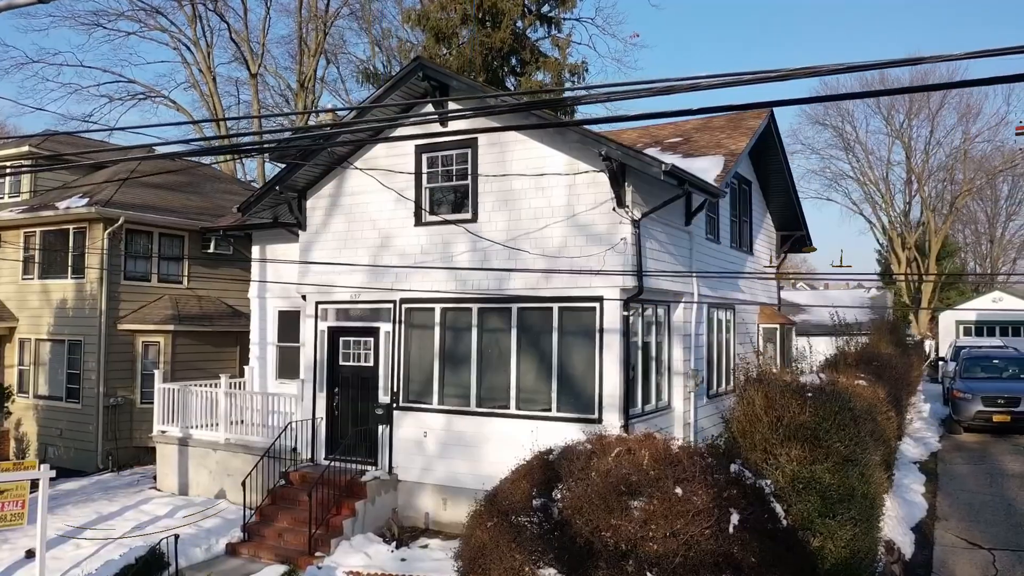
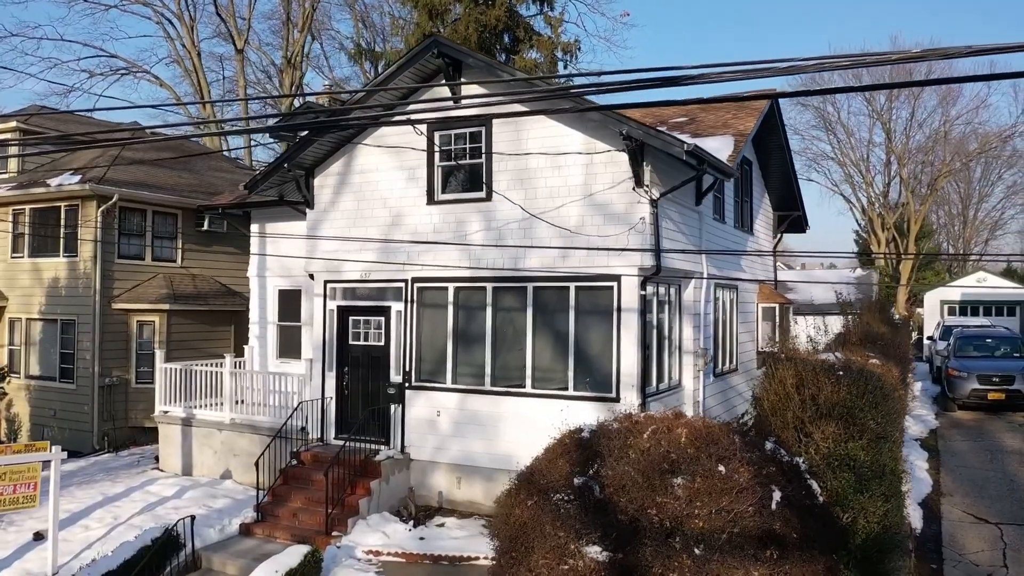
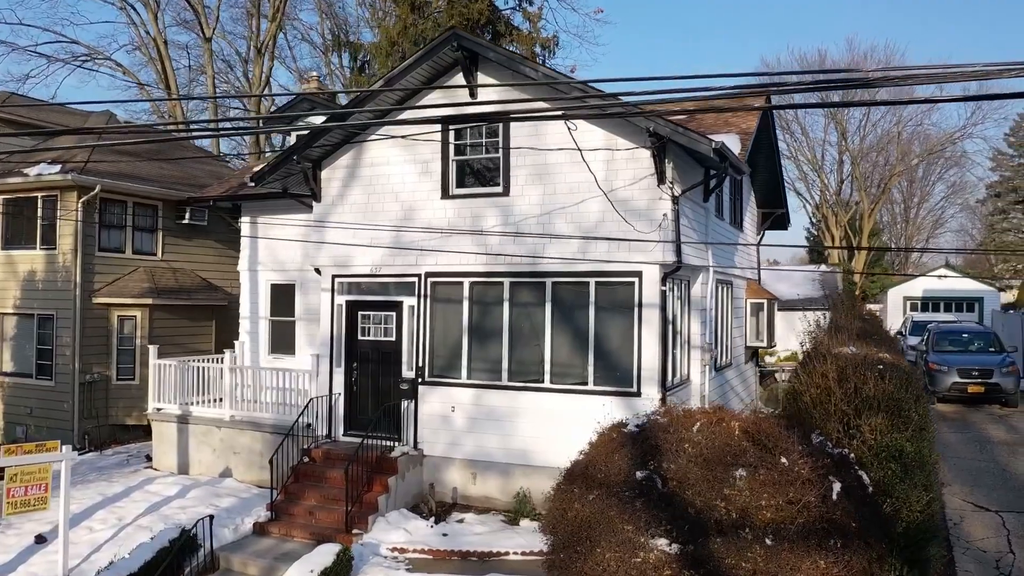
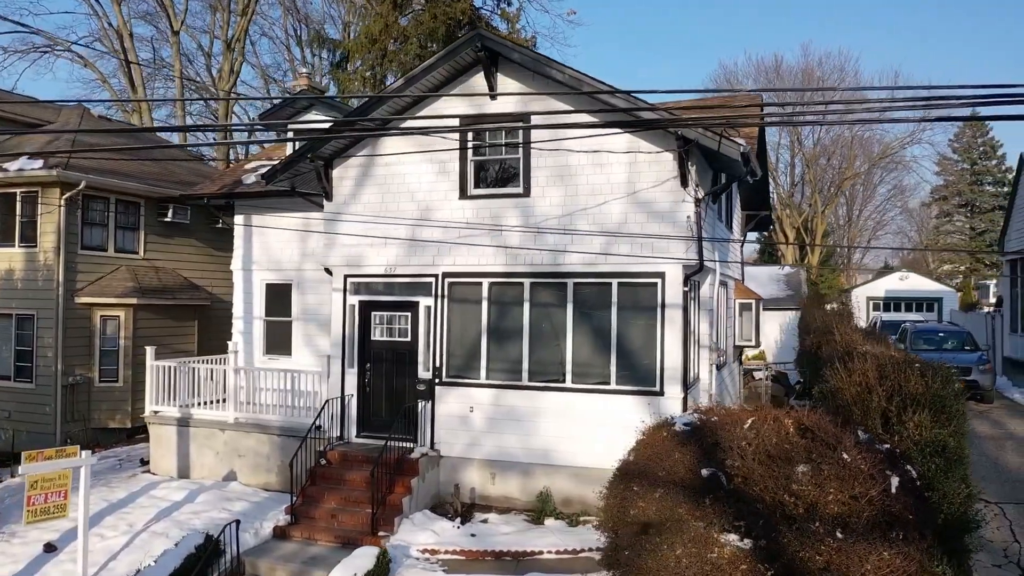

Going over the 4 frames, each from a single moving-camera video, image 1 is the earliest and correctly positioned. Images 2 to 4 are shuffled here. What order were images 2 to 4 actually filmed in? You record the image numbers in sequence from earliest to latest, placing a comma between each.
2, 3, 4
